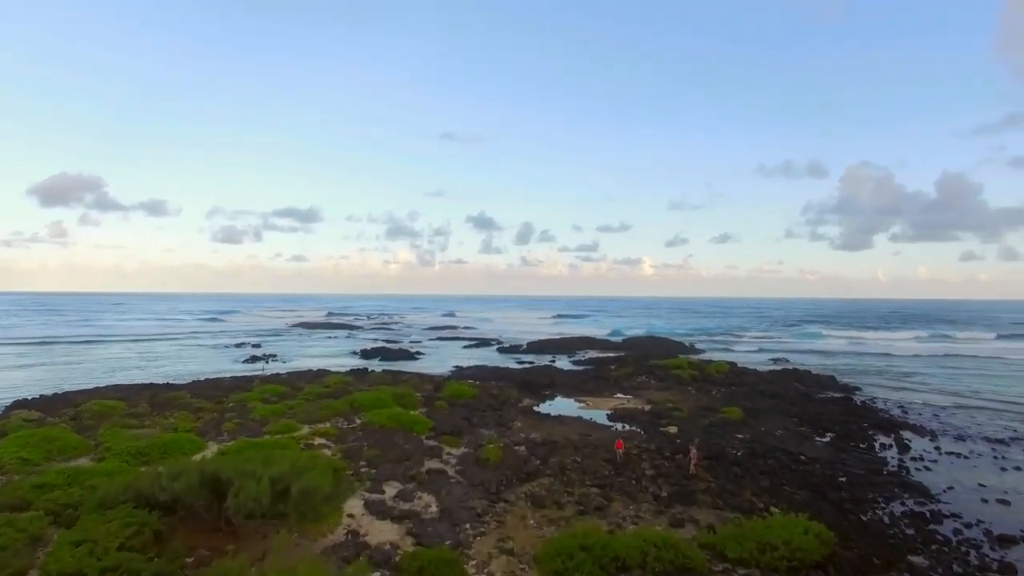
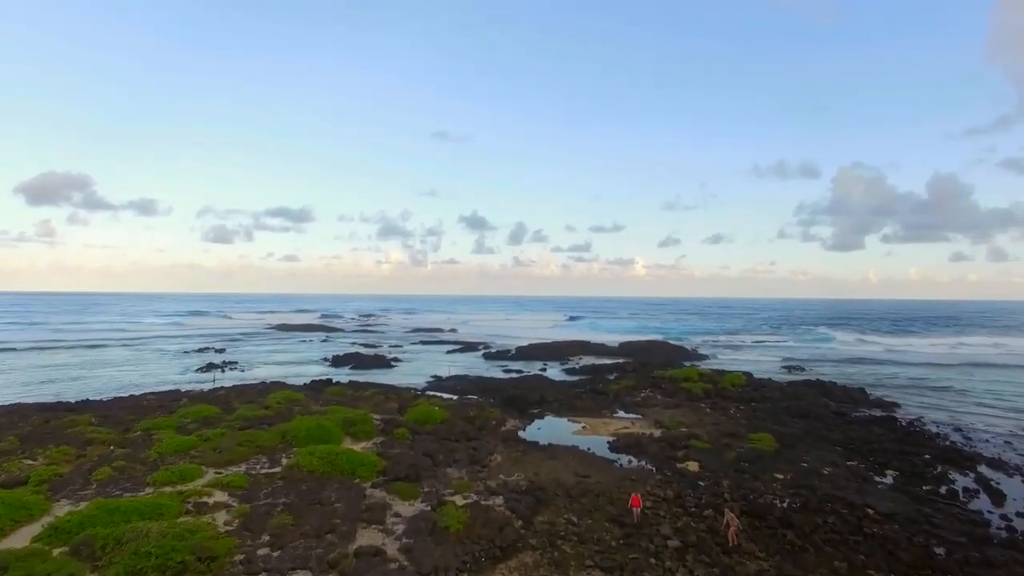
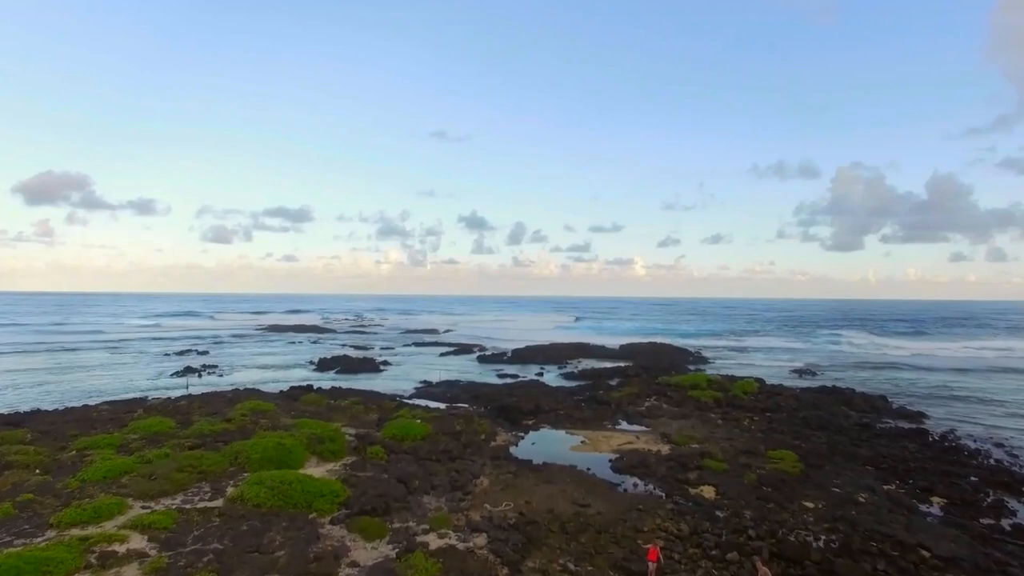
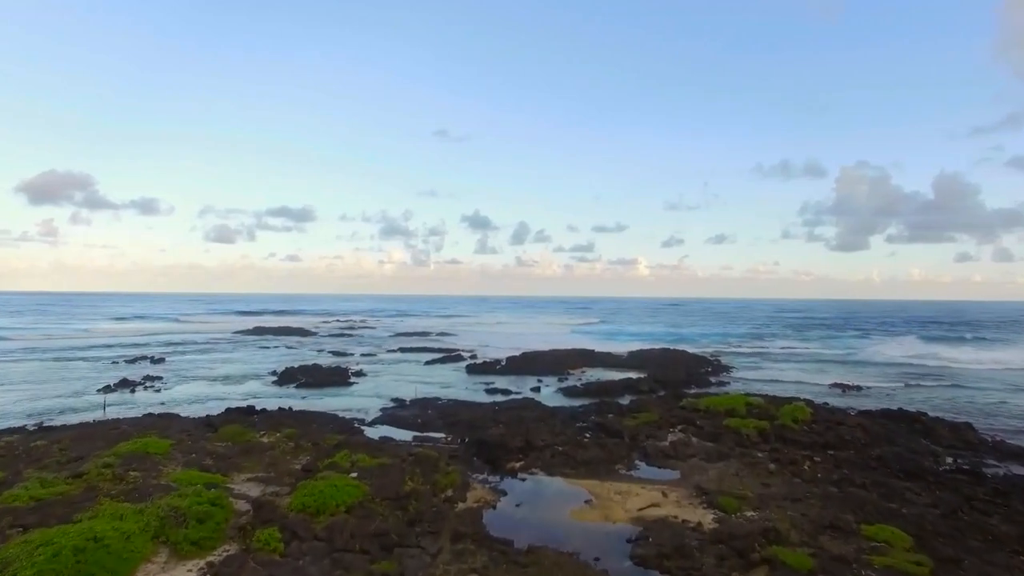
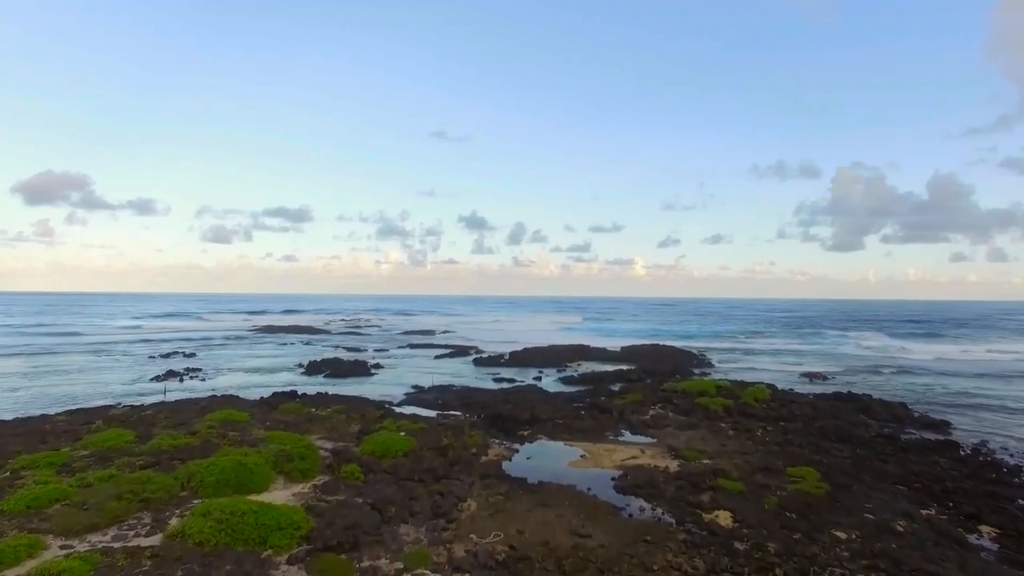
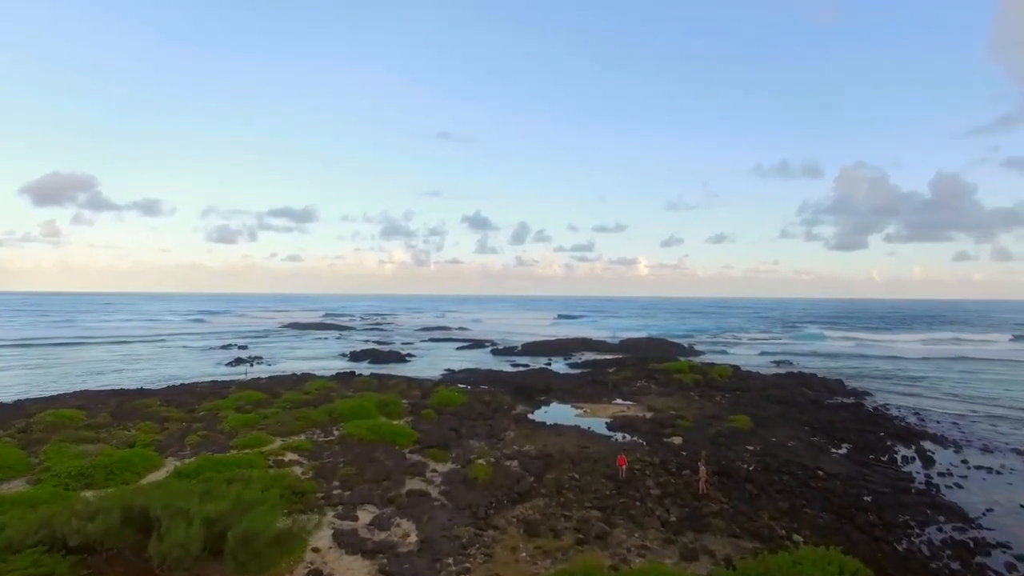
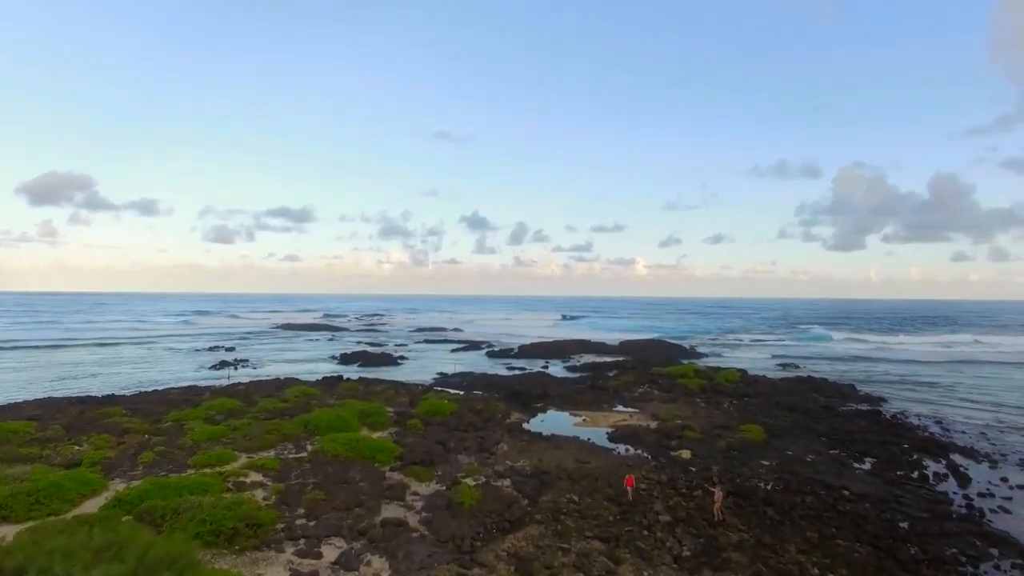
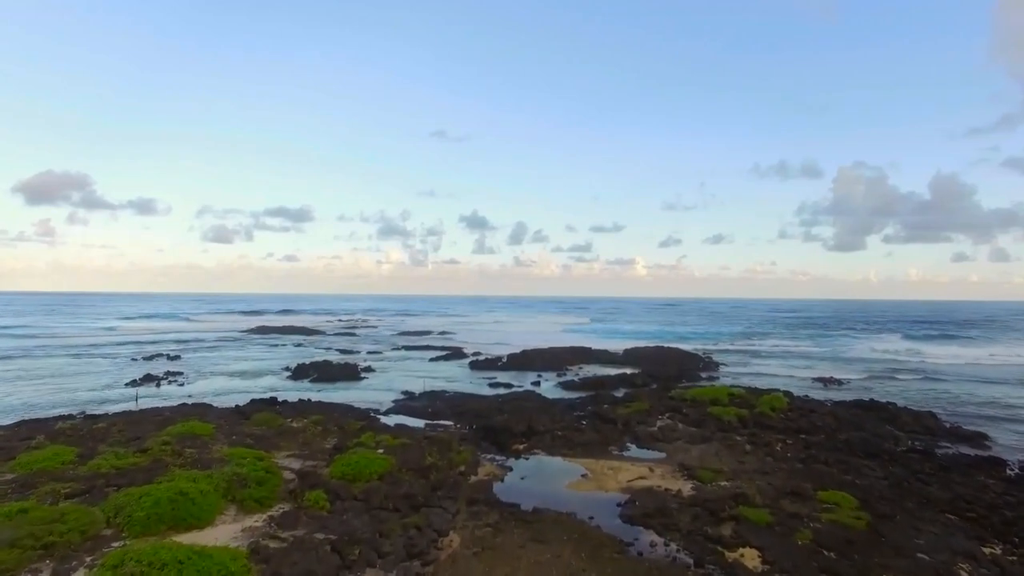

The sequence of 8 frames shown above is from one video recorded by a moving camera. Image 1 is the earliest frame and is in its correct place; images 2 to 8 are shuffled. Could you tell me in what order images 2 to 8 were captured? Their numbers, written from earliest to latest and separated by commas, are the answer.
6, 7, 2, 3, 5, 8, 4
